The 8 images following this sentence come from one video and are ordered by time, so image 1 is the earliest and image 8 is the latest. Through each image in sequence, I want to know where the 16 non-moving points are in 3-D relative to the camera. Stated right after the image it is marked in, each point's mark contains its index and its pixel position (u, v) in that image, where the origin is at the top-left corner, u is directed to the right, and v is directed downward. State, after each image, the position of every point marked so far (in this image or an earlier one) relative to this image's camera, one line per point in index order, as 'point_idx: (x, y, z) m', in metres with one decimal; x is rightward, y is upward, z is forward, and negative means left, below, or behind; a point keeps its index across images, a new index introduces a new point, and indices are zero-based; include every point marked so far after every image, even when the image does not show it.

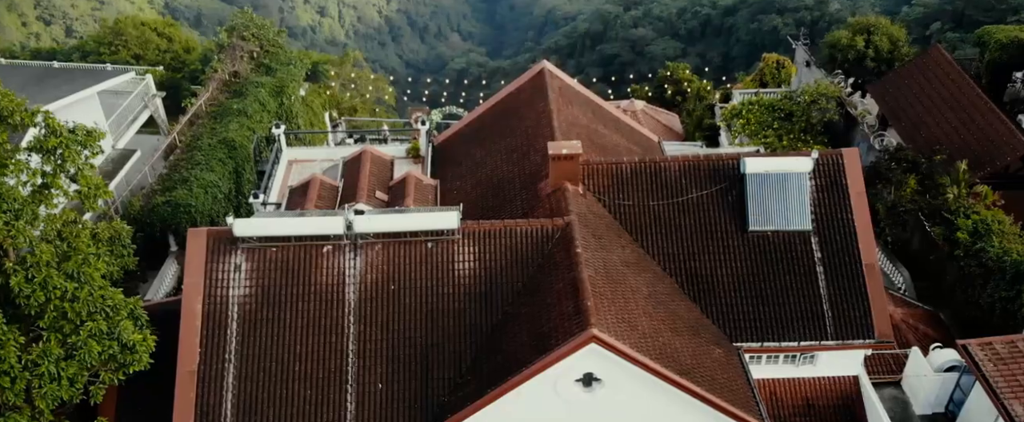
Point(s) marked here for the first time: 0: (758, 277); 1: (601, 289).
0: (+6.0, -1.6, +19.7) m
1: (+1.9, -1.6, +17.2) m
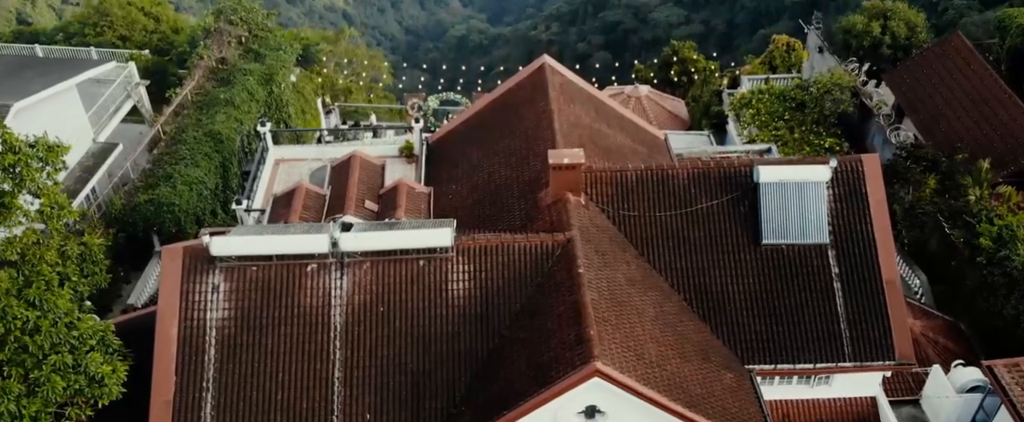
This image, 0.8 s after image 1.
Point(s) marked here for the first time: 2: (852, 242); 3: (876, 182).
0: (+5.9, -1.9, +18.5) m
1: (+1.8, -2.0, +16.1) m
2: (+7.9, -0.7, +18.9) m
3: (+8.6, +0.7, +19.2) m
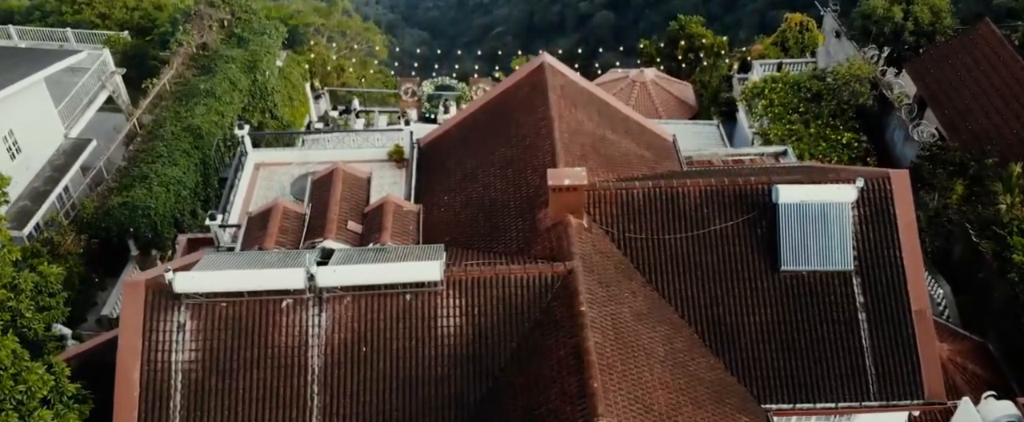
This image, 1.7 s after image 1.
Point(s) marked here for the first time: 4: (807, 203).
0: (+5.8, -2.4, +17.0) m
1: (+1.7, -2.7, +14.6) m
2: (+7.8, -1.2, +17.3) m
3: (+8.5, +0.2, +17.6) m
4: (+6.3, +0.1, +17.3) m
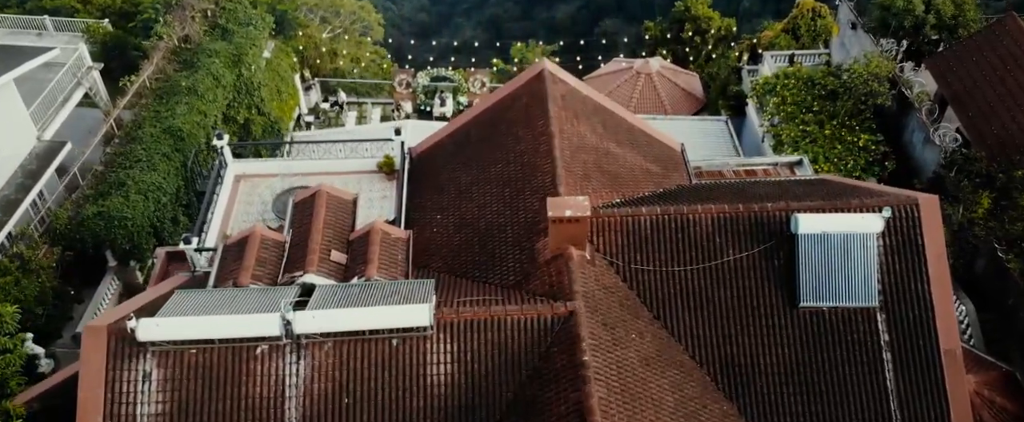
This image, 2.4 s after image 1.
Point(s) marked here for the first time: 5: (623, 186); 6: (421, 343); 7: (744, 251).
0: (+5.8, -3.0, +15.7) m
1: (+1.7, -3.4, +13.3) m
2: (+7.7, -1.8, +16.0) m
3: (+8.4, -0.4, +16.2) m
4: (+6.2, -0.5, +15.9) m
5: (+2.6, +0.6, +19.0) m
6: (-1.6, -2.3, +14.4) m
7: (+4.7, -0.8, +16.3) m
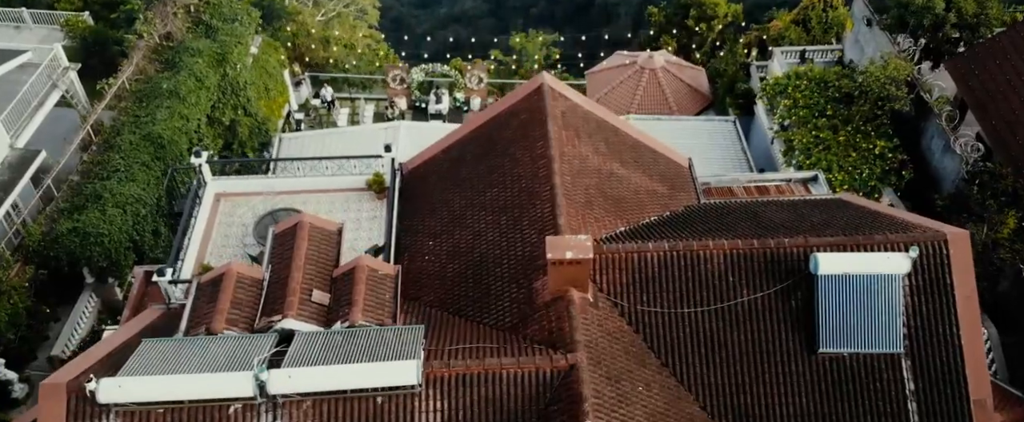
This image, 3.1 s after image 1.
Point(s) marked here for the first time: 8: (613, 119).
0: (+5.7, -3.7, +14.6) m
1: (+1.6, -4.1, +12.2) m
2: (+7.7, -2.5, +14.8) m
3: (+8.4, -1.1, +15.0) m
4: (+6.1, -1.2, +14.7) m
5: (+2.5, 0.0, +17.7) m
6: (-1.7, -3.1, +13.3) m
7: (+4.6, -1.5, +15.1) m
8: (+2.5, +2.3, +19.7) m
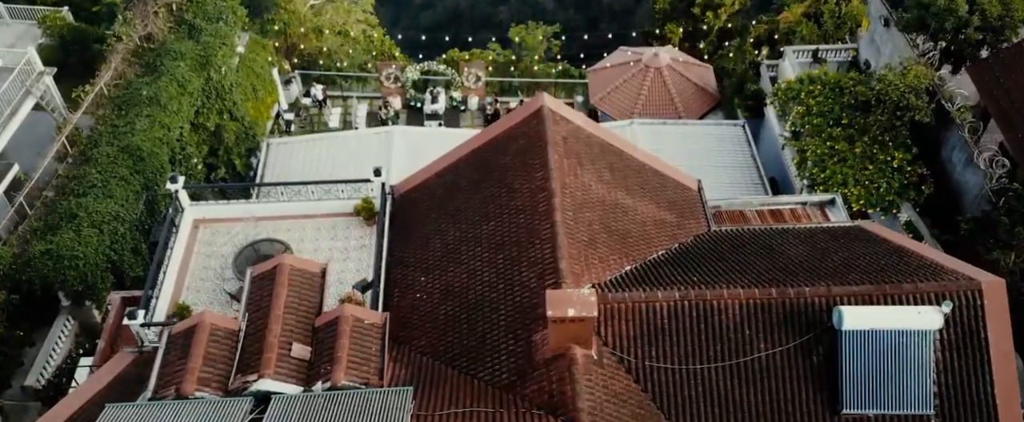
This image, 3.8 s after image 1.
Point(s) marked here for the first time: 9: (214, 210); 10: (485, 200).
0: (+5.7, -4.5, +13.5) m
1: (+1.5, -5.1, +11.1) m
2: (+7.6, -3.3, +13.7) m
3: (+8.3, -1.9, +13.8) m
4: (+6.1, -2.0, +13.5) m
5: (+2.5, -0.7, +16.5) m
6: (-1.7, -4.0, +12.1) m
7: (+4.5, -2.3, +13.9) m
8: (+2.4, +1.6, +18.4) m
9: (-6.9, 0.0, +18.8) m
10: (-0.6, +0.2, +17.2) m
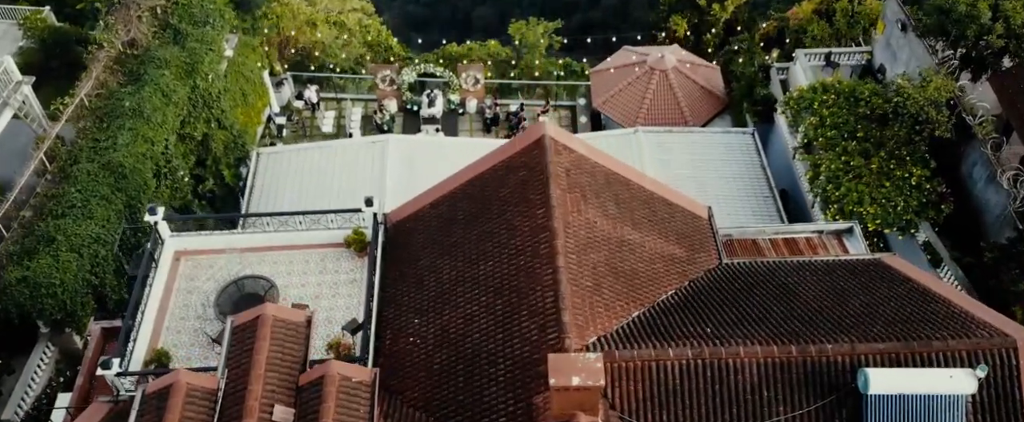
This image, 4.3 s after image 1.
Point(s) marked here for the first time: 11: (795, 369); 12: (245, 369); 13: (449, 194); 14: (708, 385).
0: (+5.6, -5.4, +12.5) m
1: (+1.5, -6.0, +10.2) m
2: (+7.6, -4.2, +12.7) m
3: (+8.3, -2.7, +12.8) m
4: (+6.1, -2.8, +12.5) m
5: (+2.5, -1.5, +15.4) m
6: (-1.8, -4.8, +11.2) m
7: (+4.5, -3.1, +12.9) m
8: (+2.4, +0.9, +17.3) m
9: (-6.9, -0.7, +17.7) m
10: (-0.6, -0.5, +16.1) m
11: (+4.5, -2.5, +13.0) m
12: (-4.4, -2.6, +13.5) m
13: (-1.3, +0.4, +17.4) m
14: (+3.1, -2.8, +13.0) m
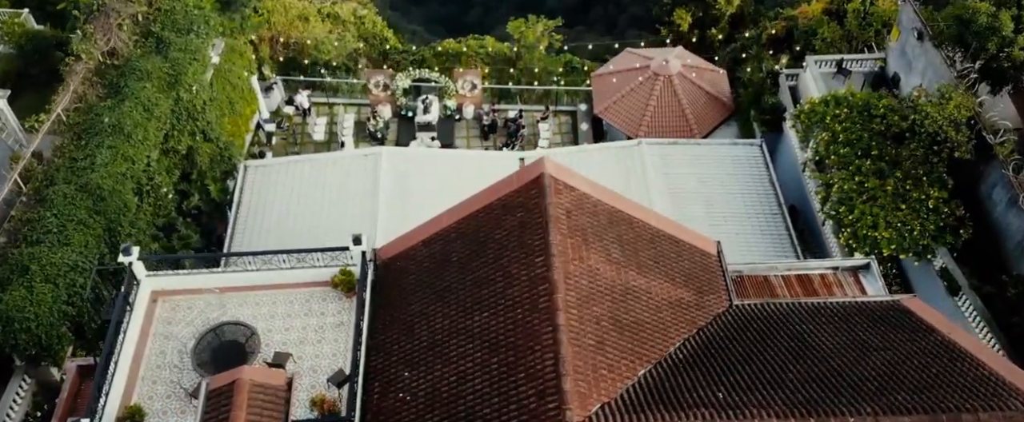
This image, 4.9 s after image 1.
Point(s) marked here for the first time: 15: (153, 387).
0: (+5.6, -6.3, +11.7) m
1: (+1.5, -7.0, +9.3) m
2: (+7.5, -5.1, +11.8) m
3: (+8.2, -3.7, +11.8) m
4: (+6.0, -3.8, +11.6) m
5: (+2.4, -2.3, +14.4) m
6: (-1.8, -5.8, +10.3) m
7: (+4.5, -4.1, +12.0) m
8: (+2.3, +0.1, +16.3) m
9: (-7.0, -1.5, +16.7) m
10: (-0.6, -1.3, +15.1) m
11: (+4.5, -3.4, +12.1) m
12: (-4.5, -3.5, +12.5) m
13: (-1.4, -0.5, +16.4) m
14: (+3.1, -3.7, +12.1) m
15: (-6.9, -3.3, +15.5) m
